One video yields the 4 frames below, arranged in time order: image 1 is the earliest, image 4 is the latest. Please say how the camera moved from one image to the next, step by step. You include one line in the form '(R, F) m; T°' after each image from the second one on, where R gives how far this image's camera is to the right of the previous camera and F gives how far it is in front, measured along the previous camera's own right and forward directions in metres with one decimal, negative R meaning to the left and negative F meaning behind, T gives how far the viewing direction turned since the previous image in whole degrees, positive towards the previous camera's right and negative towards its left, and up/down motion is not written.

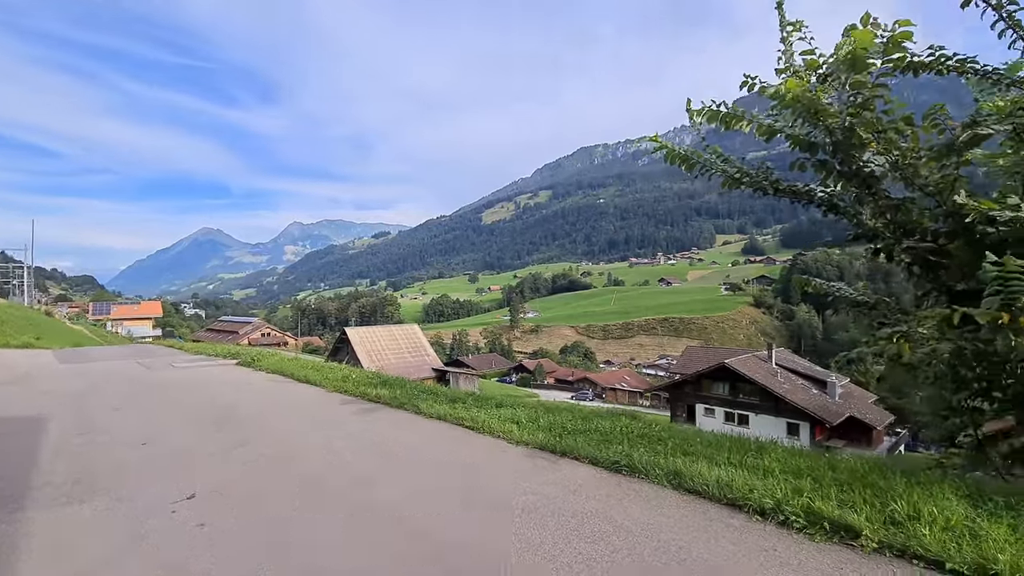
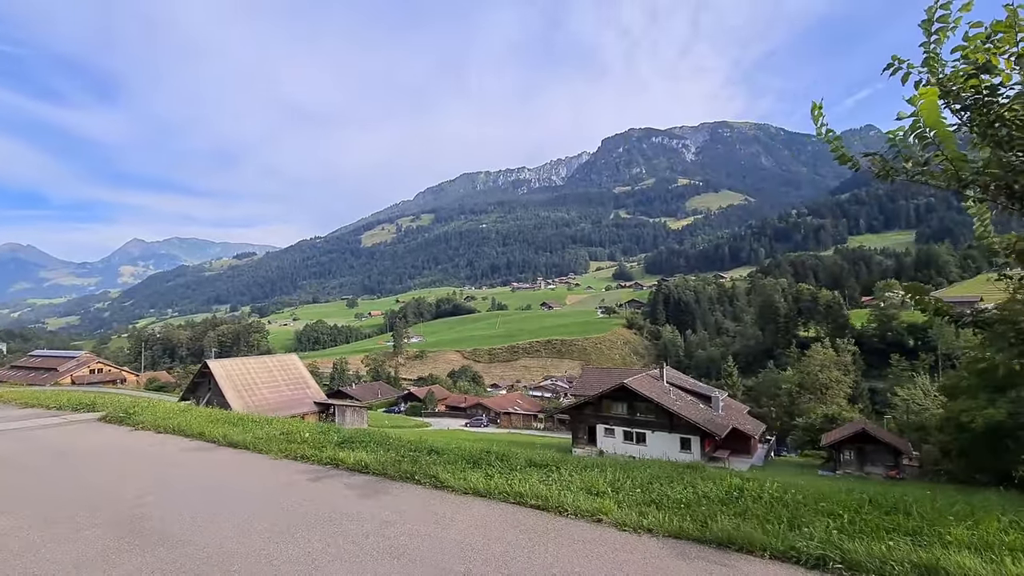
(-1.0, +1.1) m; +12°
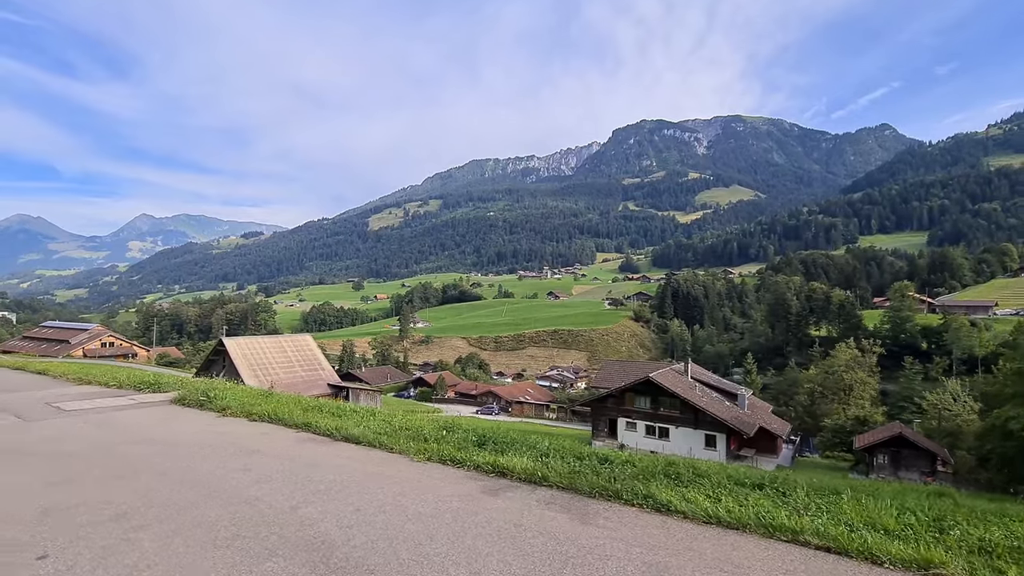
(-1.1, +0.6) m; 0°
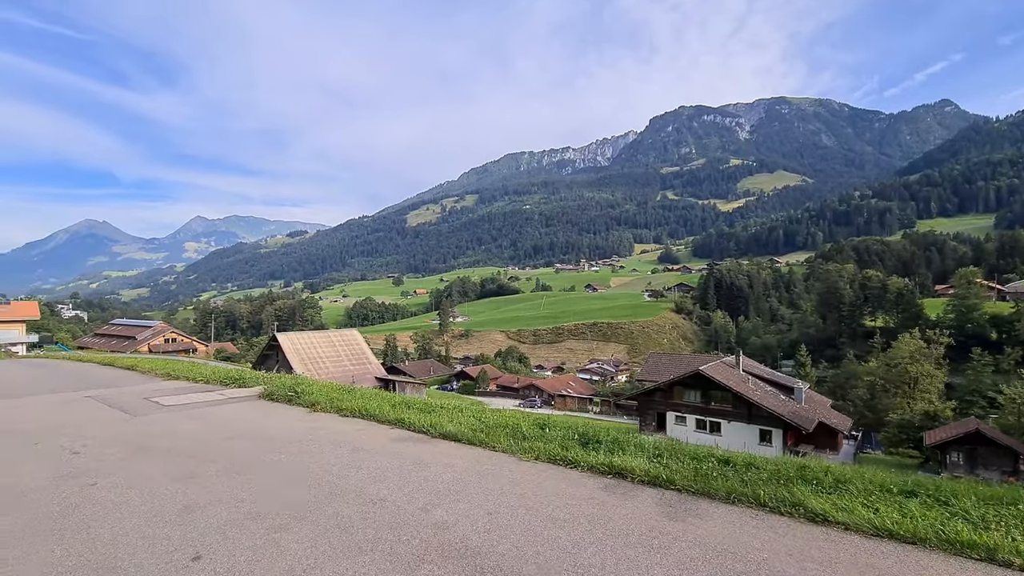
(-0.4, +0.1) m; -4°
